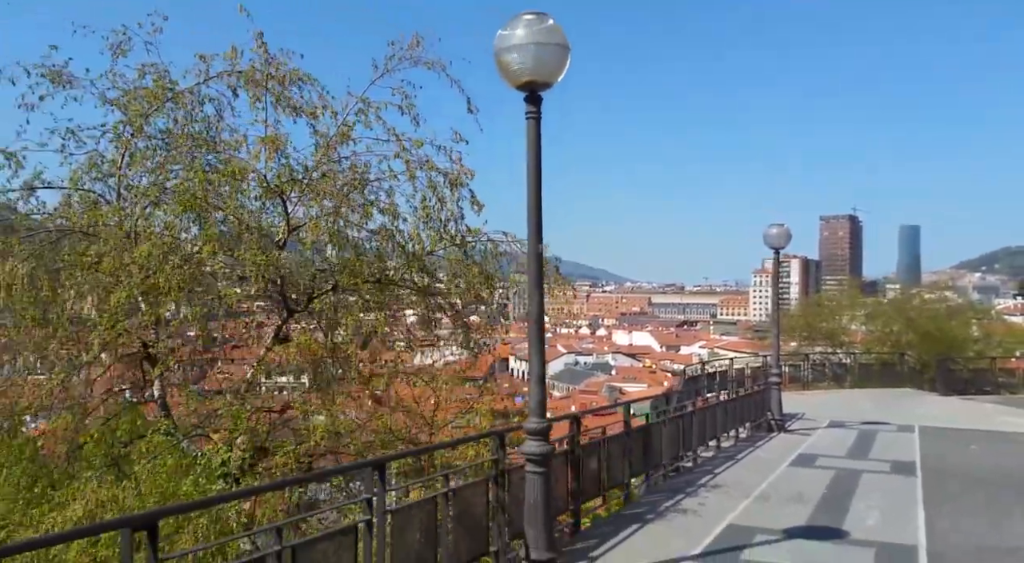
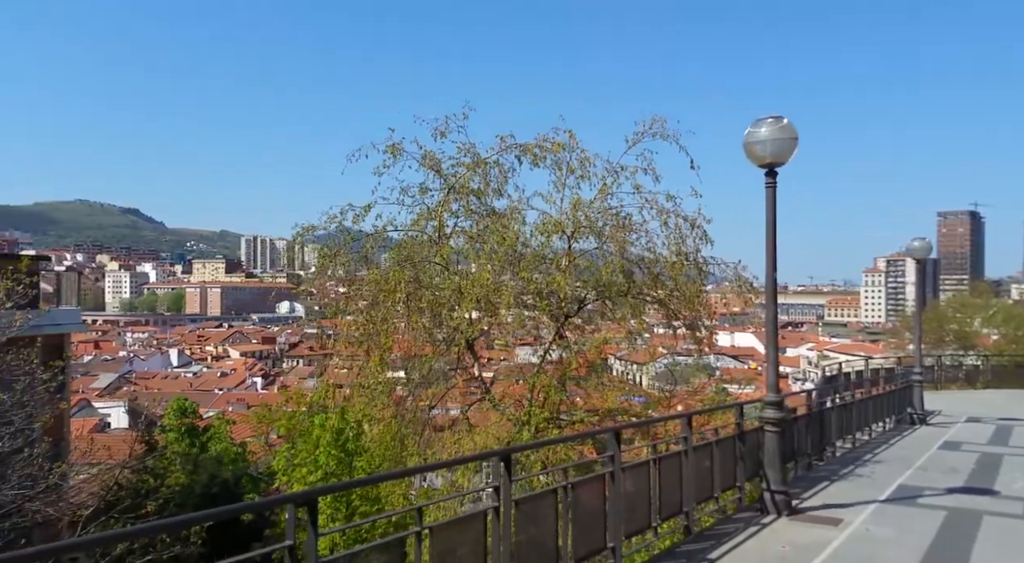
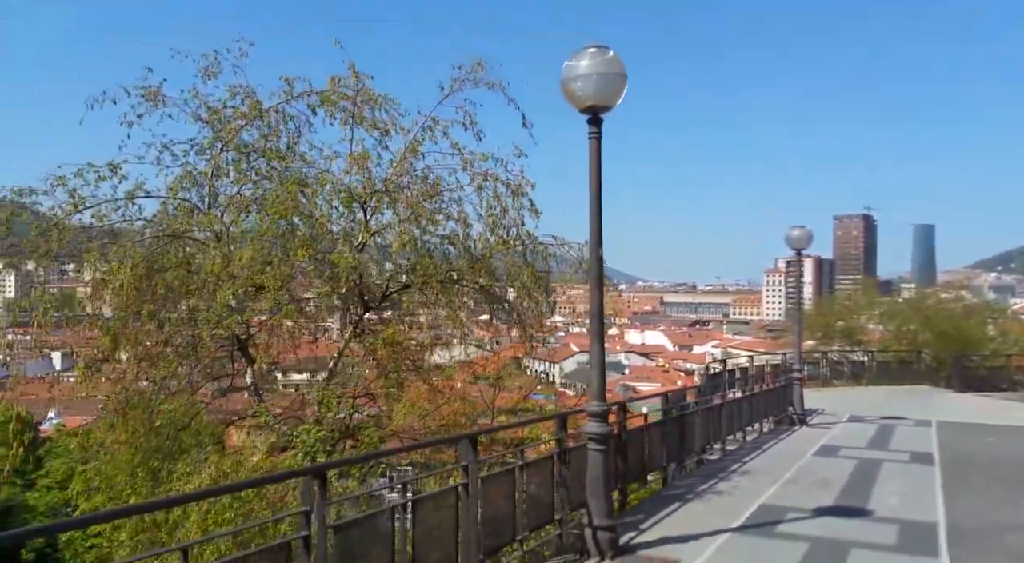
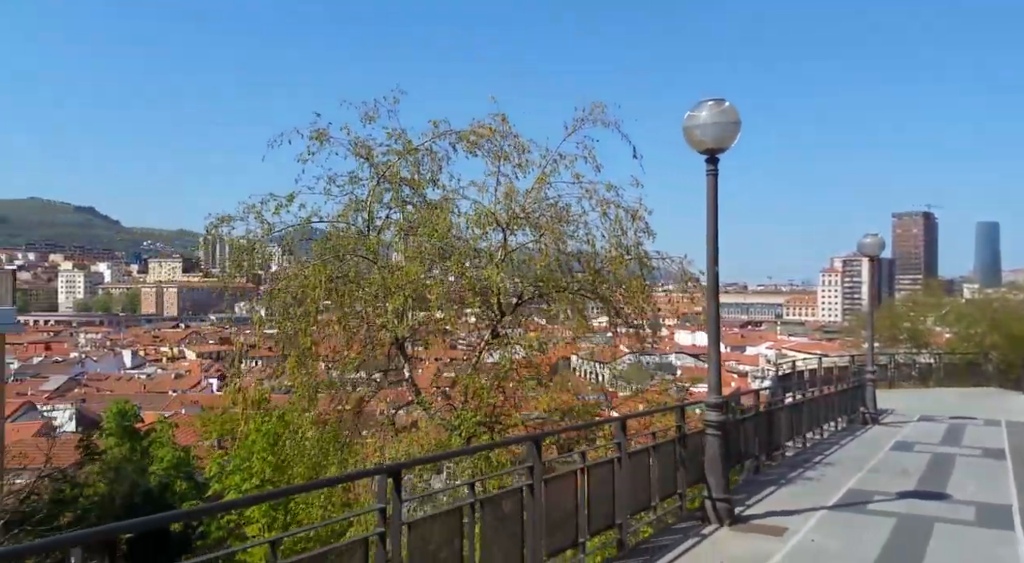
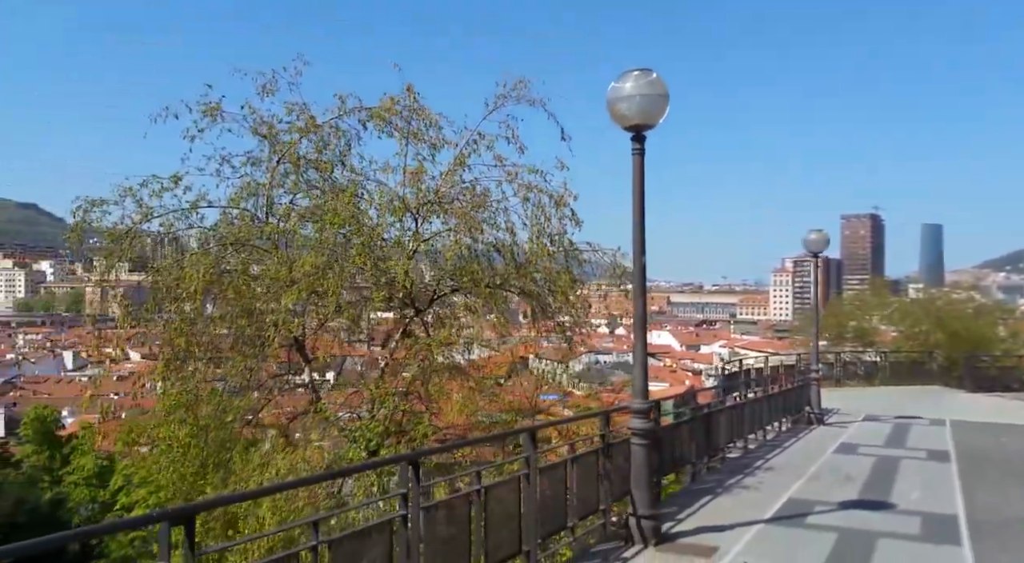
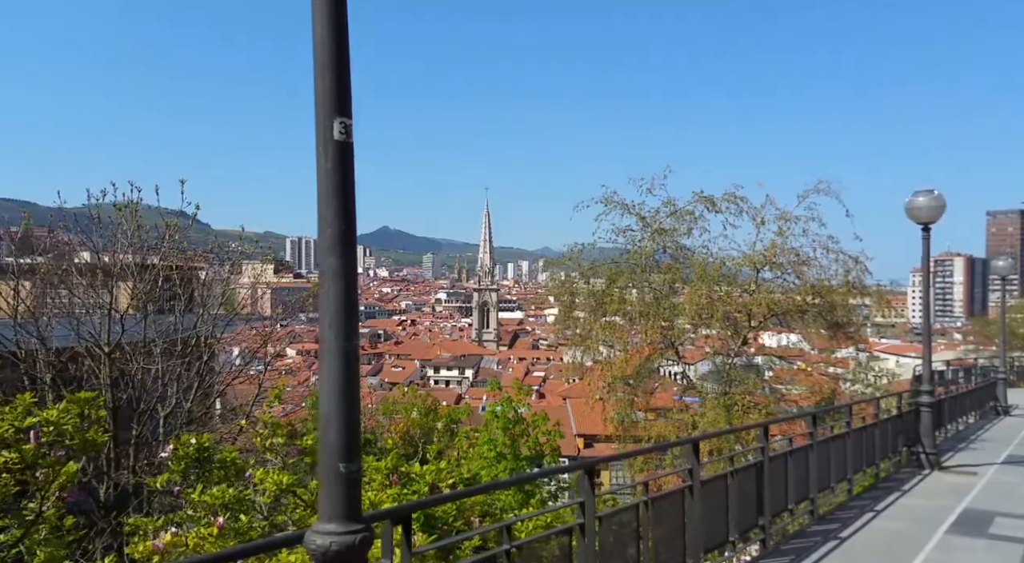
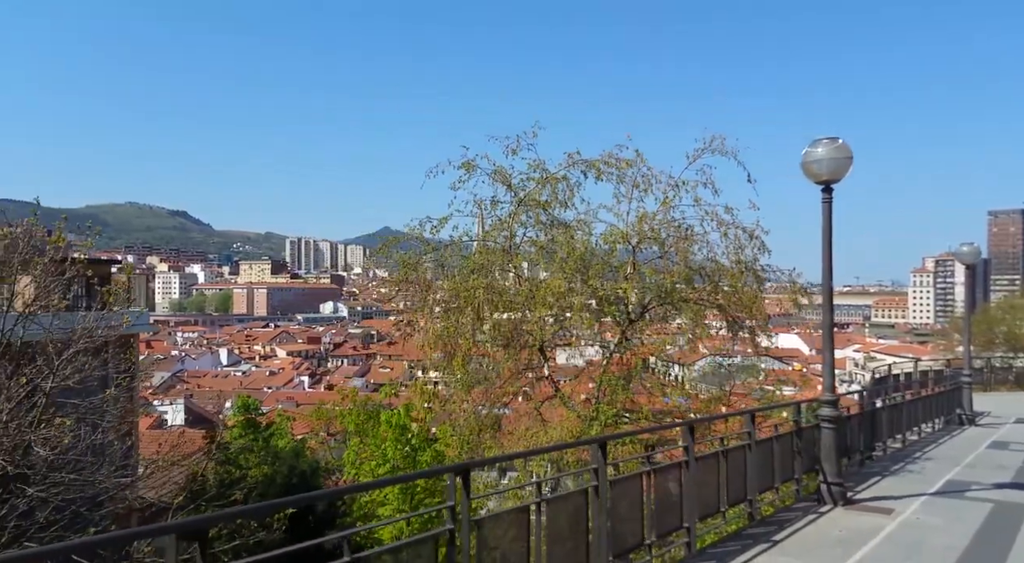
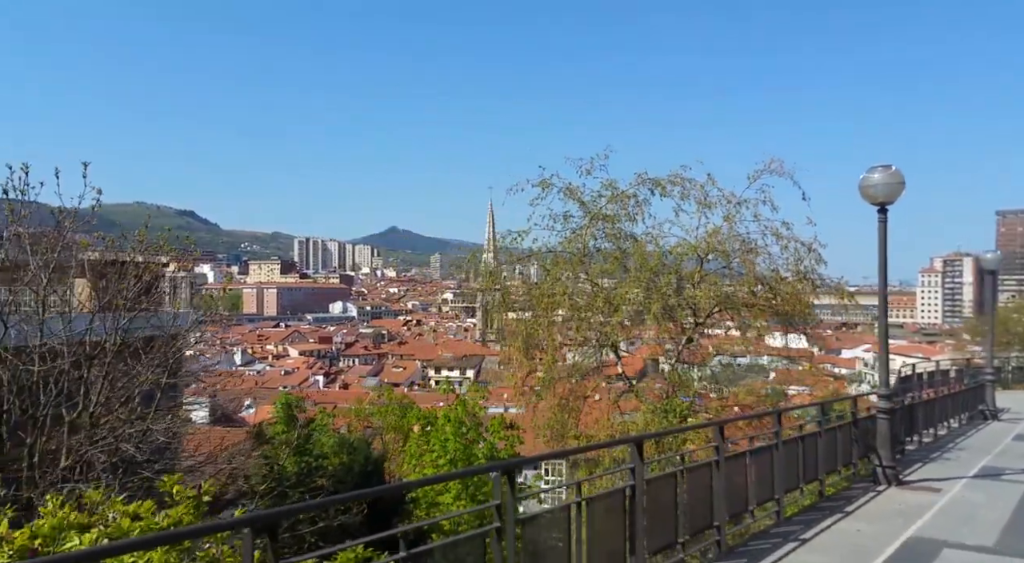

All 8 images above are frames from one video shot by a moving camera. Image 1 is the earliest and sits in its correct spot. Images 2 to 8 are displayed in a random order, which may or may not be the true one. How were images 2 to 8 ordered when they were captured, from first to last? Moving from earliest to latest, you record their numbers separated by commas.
3, 5, 4, 2, 7, 8, 6
